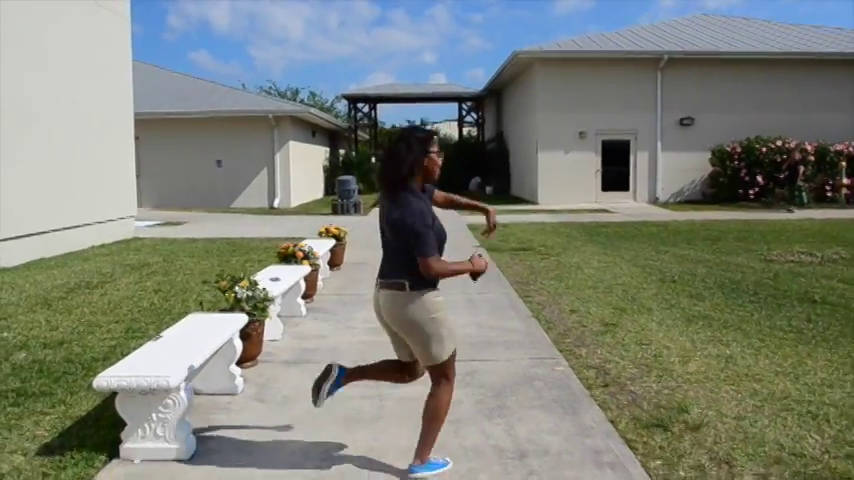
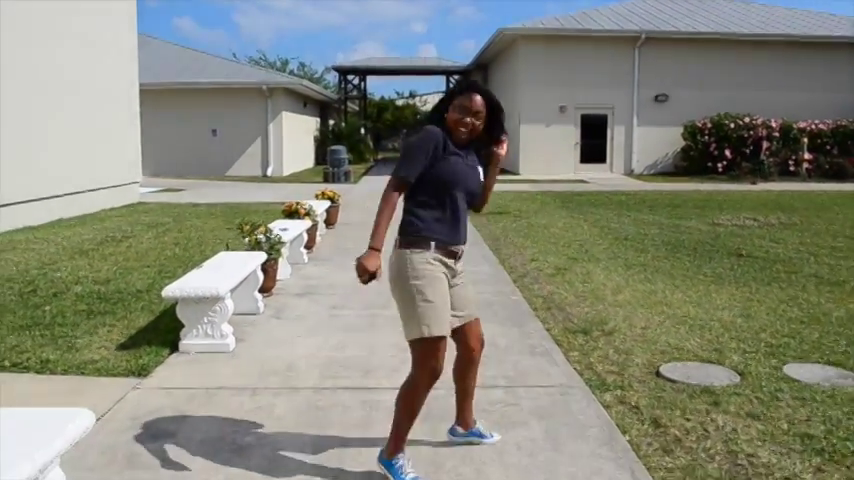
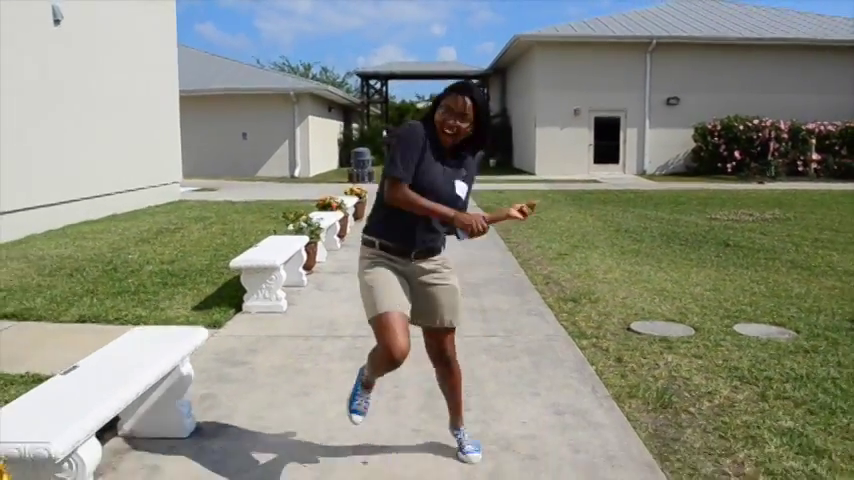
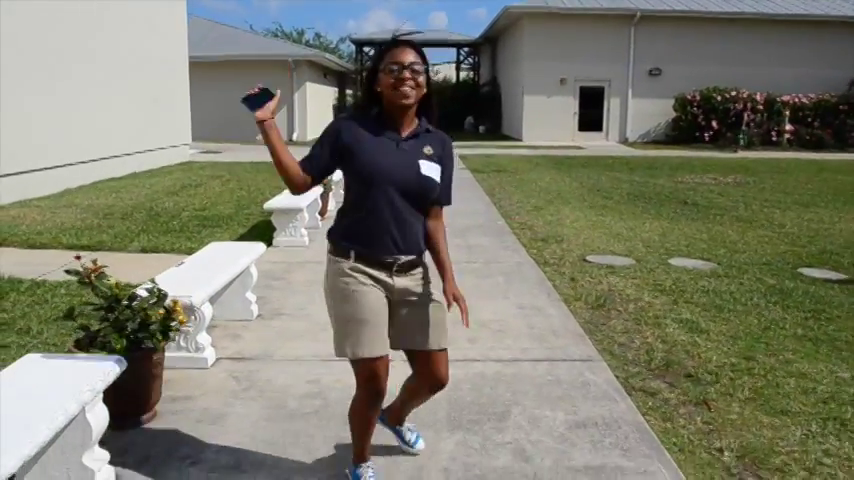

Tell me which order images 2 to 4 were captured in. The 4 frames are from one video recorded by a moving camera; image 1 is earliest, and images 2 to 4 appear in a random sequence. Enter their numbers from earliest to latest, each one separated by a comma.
2, 3, 4
